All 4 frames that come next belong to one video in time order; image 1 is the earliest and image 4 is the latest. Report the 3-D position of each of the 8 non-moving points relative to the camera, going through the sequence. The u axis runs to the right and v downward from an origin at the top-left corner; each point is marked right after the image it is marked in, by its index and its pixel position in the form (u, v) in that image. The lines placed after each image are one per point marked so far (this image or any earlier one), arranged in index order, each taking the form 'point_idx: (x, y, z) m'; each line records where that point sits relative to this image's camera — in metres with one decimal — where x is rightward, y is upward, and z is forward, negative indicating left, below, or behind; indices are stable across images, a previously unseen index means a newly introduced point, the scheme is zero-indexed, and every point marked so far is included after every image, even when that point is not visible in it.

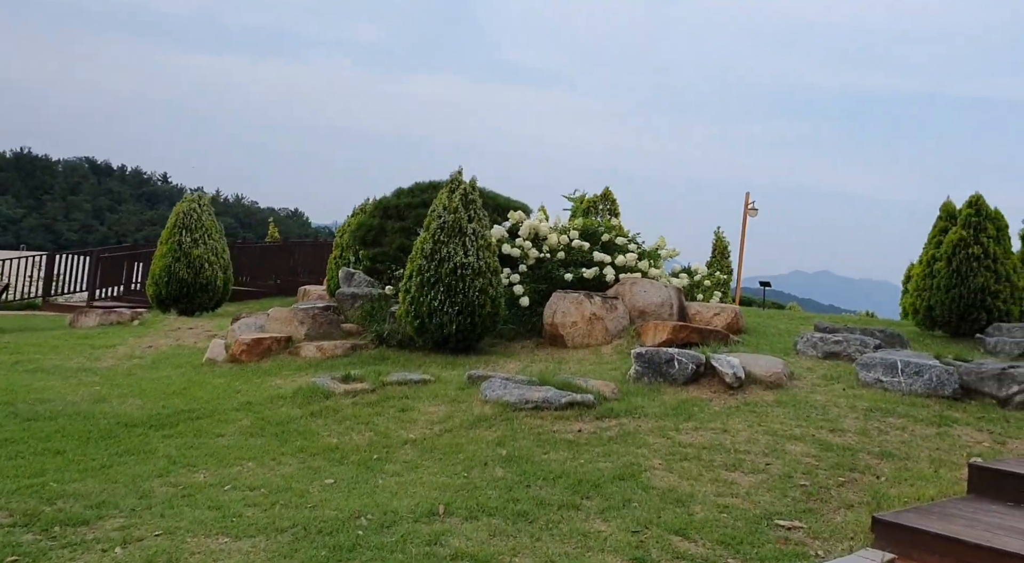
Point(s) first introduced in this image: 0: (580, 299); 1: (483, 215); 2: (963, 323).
0: (+0.9, -0.2, +10.8) m
1: (-0.4, +0.8, +10.5) m
2: (+5.6, -0.5, +10.7) m
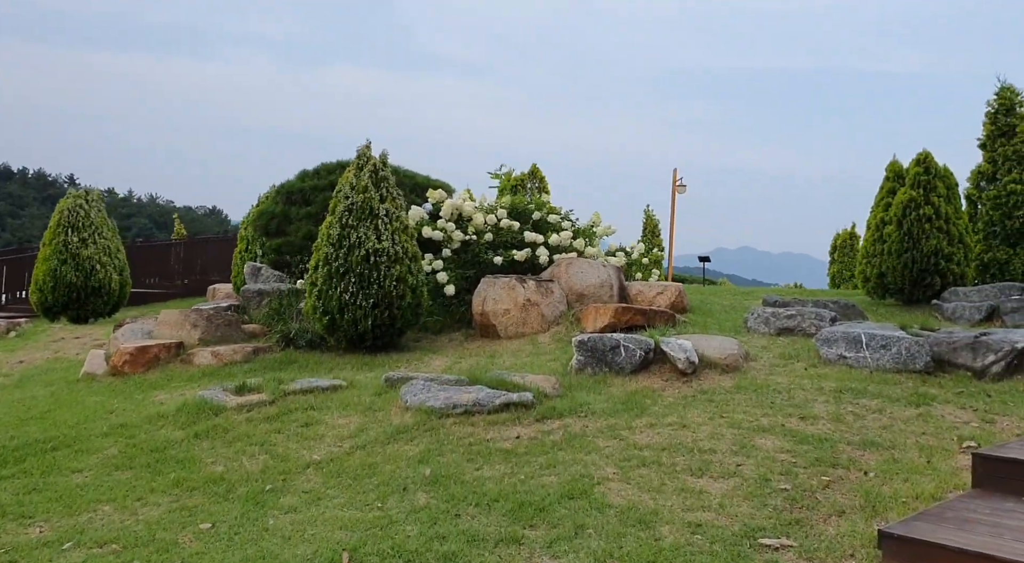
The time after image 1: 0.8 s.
0: (0.0, 0.0, +9.8) m
1: (-1.3, +1.0, +9.3) m
2: (+4.7, -0.1, +10.0) m
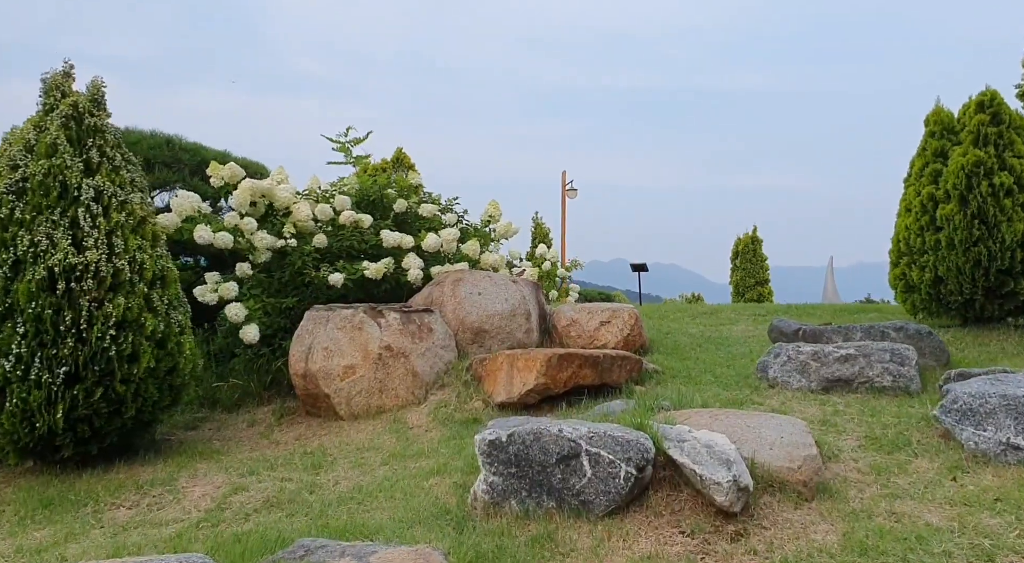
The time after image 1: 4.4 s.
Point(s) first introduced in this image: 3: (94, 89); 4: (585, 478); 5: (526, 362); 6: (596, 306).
0: (-1.0, -0.2, +5.6) m
1: (-2.2, +0.7, +5.0) m
2: (+3.6, -0.2, +6.5) m
3: (-2.4, +1.1, +4.9) m
4: (+0.3, -0.8, +3.4) m
5: (+0.1, -0.5, +5.0) m
6: (+0.6, -0.2, +6.5) m
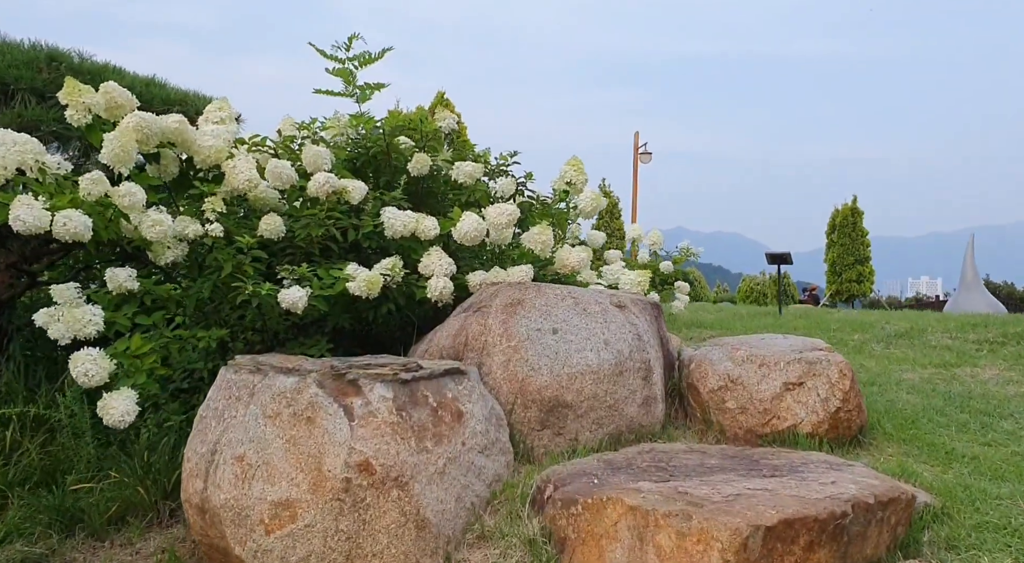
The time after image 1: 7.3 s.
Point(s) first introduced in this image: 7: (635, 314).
0: (-0.6, -0.4, +2.7) m
1: (-1.9, +0.6, +2.1) m
2: (+4.0, -0.3, +3.3) m
3: (-2.0, +1.0, +2.1) m
4: (+0.5, -1.0, +0.5) m
5: (+0.4, -0.6, +2.1) m
6: (+1.1, -0.3, +3.5) m
7: (+0.5, -0.1, +3.5) m
